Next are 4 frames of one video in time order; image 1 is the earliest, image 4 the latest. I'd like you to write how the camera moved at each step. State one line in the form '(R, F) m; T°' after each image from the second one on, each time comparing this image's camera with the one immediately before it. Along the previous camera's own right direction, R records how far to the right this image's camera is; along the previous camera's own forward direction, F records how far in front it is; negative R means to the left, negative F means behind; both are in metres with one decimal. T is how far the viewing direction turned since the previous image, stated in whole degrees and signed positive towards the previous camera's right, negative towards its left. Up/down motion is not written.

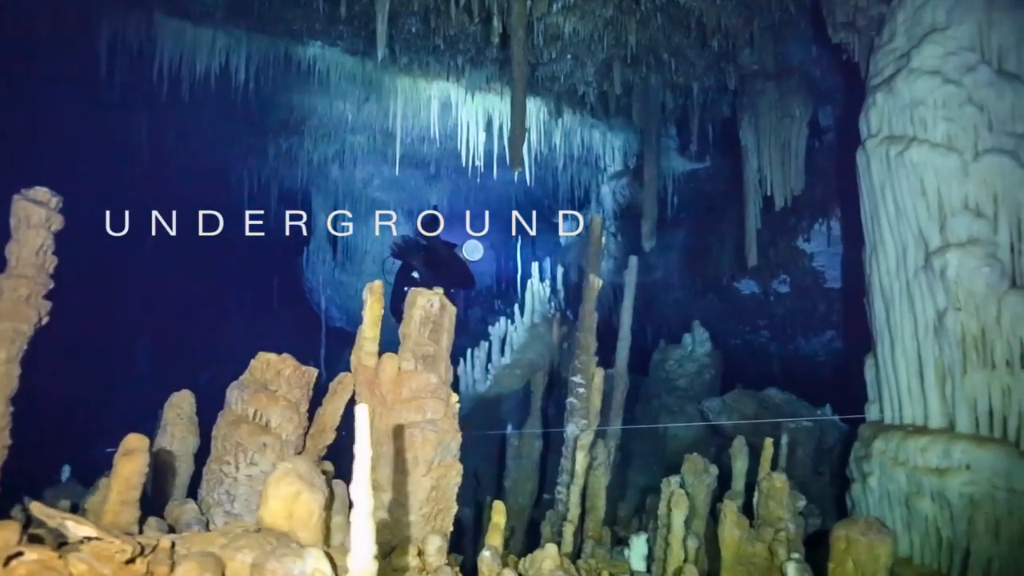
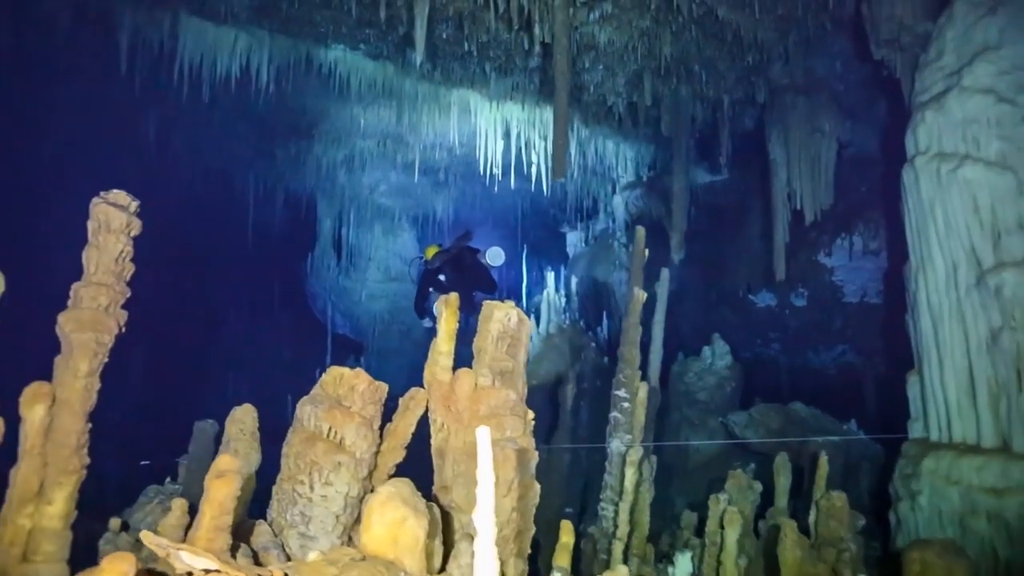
(-0.8, +0.2) m; +2°
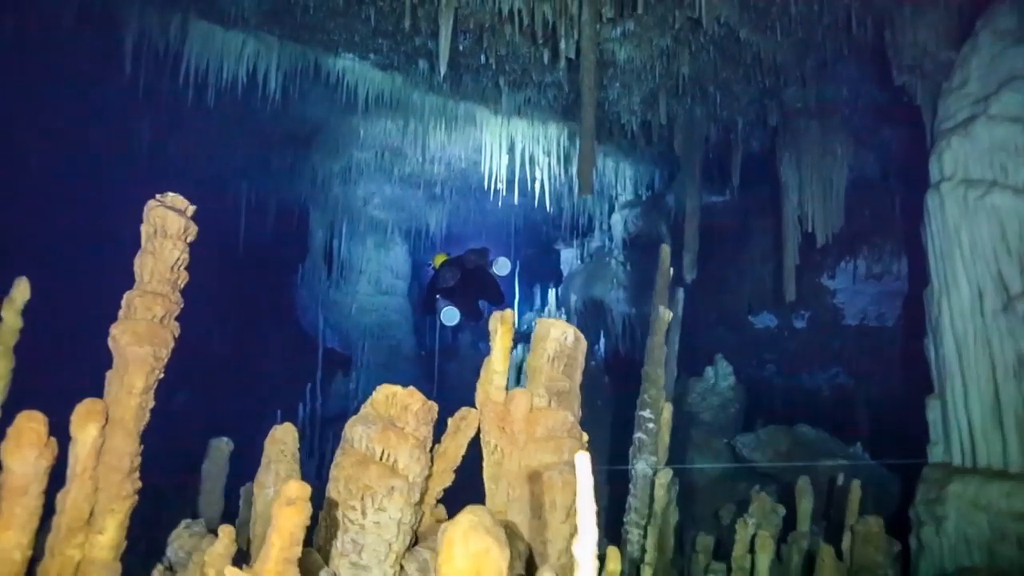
(-0.6, +0.2) m; +3°
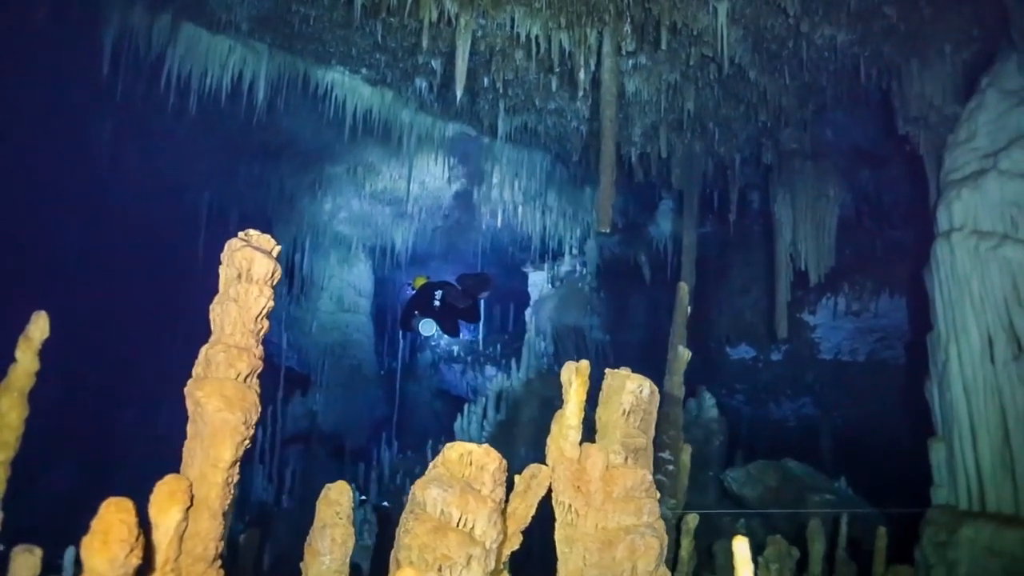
(-1.0, +0.4) m; +6°
